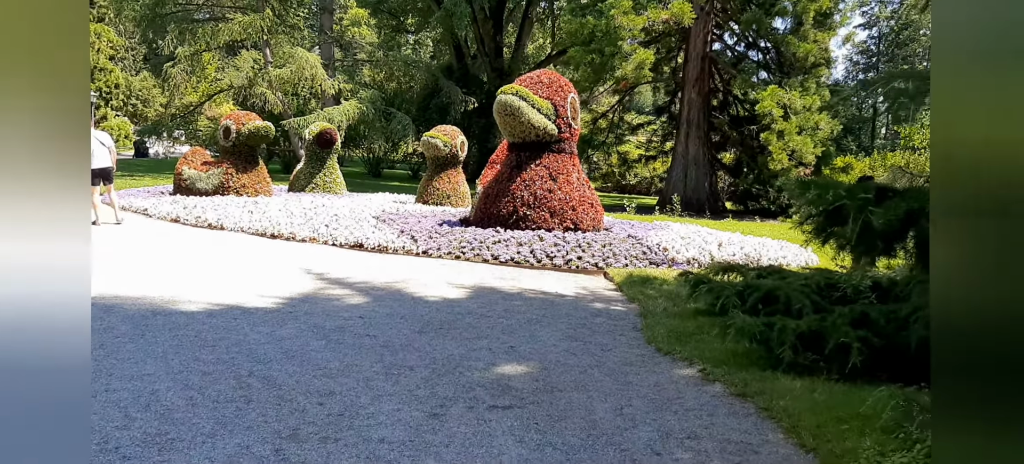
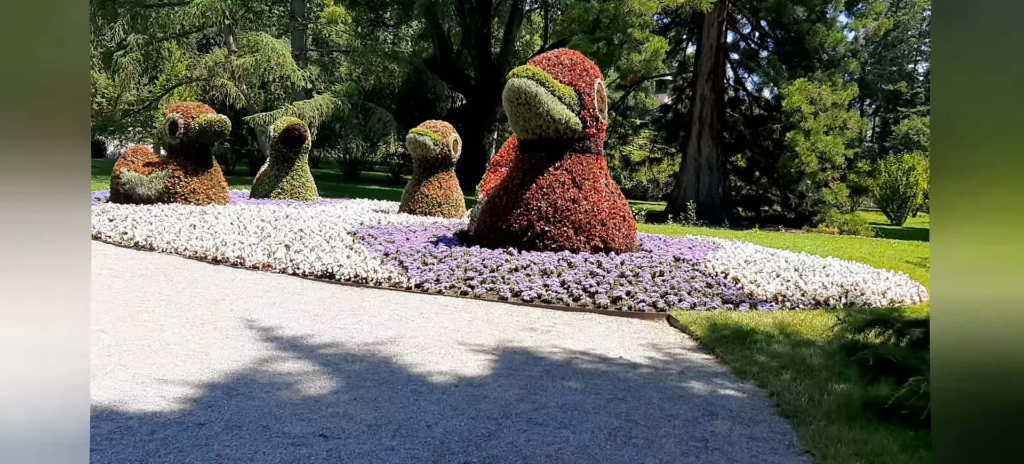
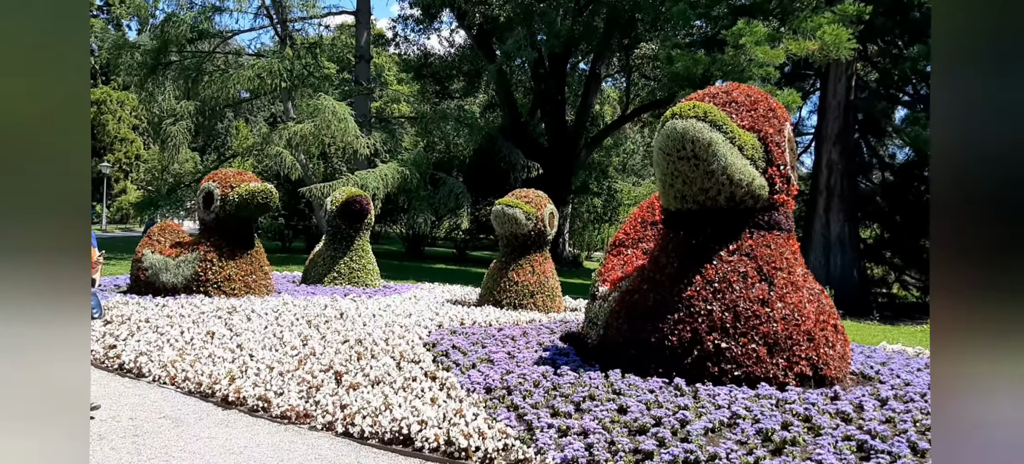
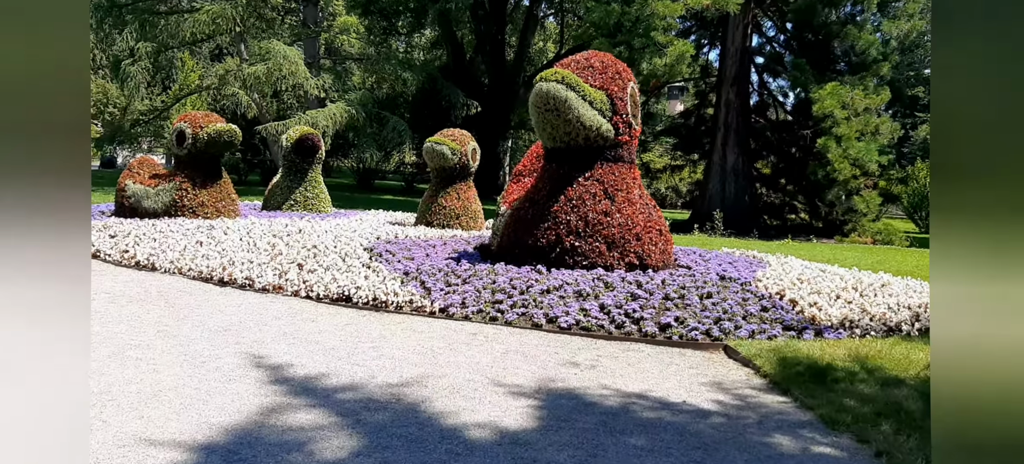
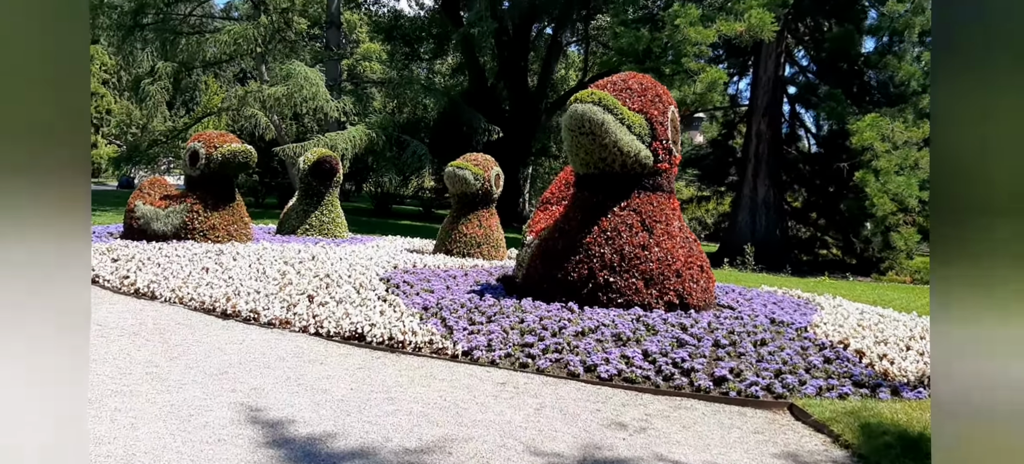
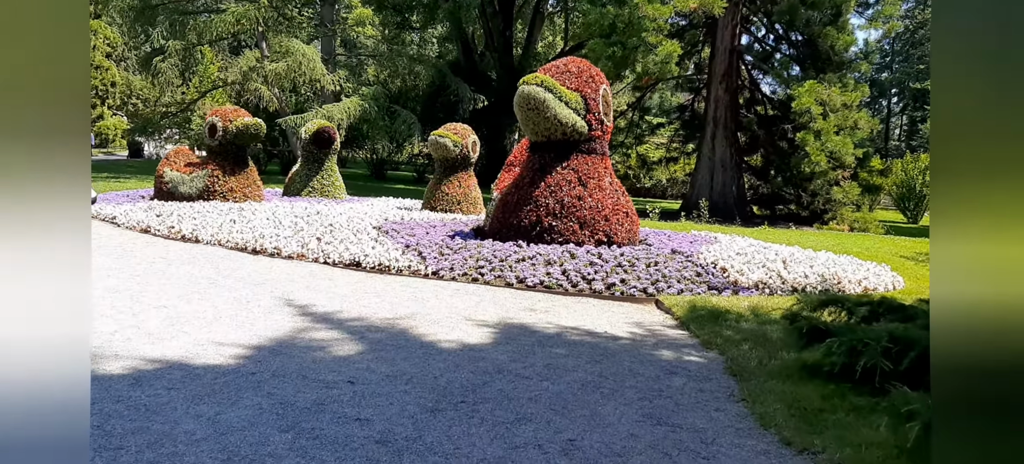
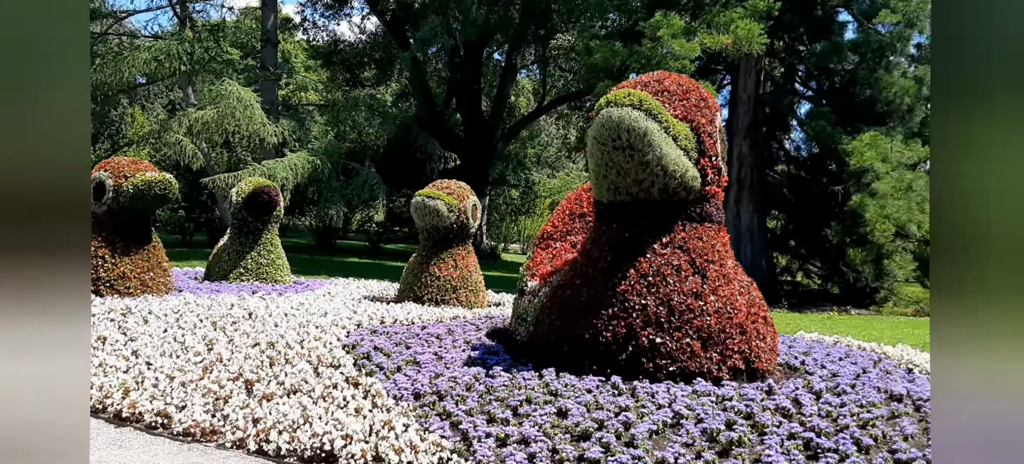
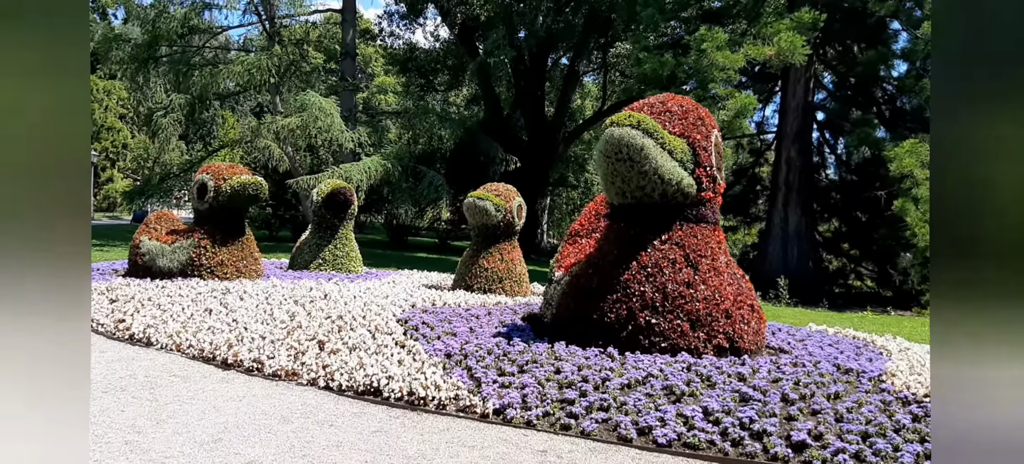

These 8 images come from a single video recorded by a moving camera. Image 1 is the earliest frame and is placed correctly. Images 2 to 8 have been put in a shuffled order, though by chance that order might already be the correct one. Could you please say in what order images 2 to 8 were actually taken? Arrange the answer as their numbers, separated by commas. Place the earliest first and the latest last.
6, 2, 4, 5, 8, 3, 7
